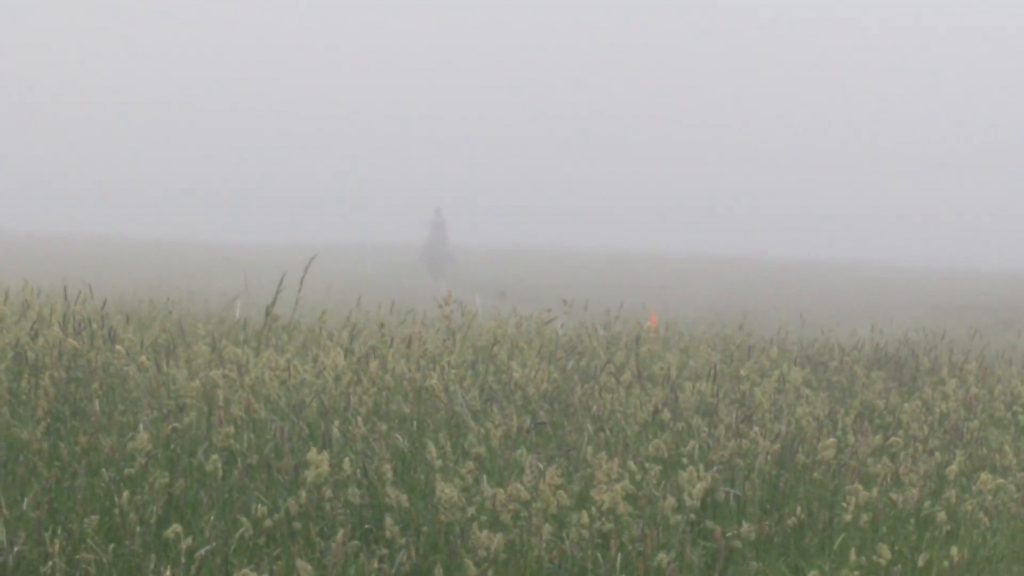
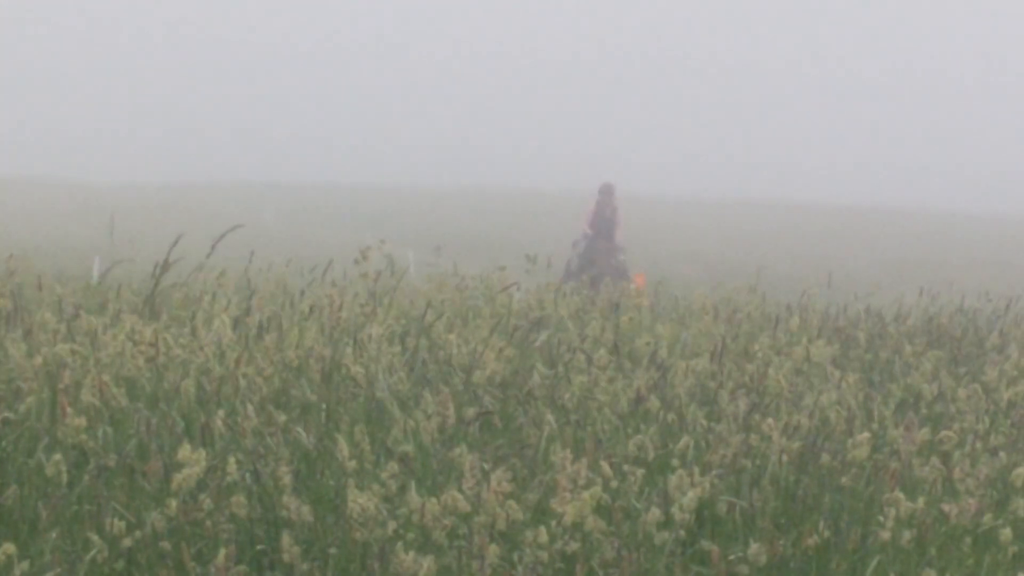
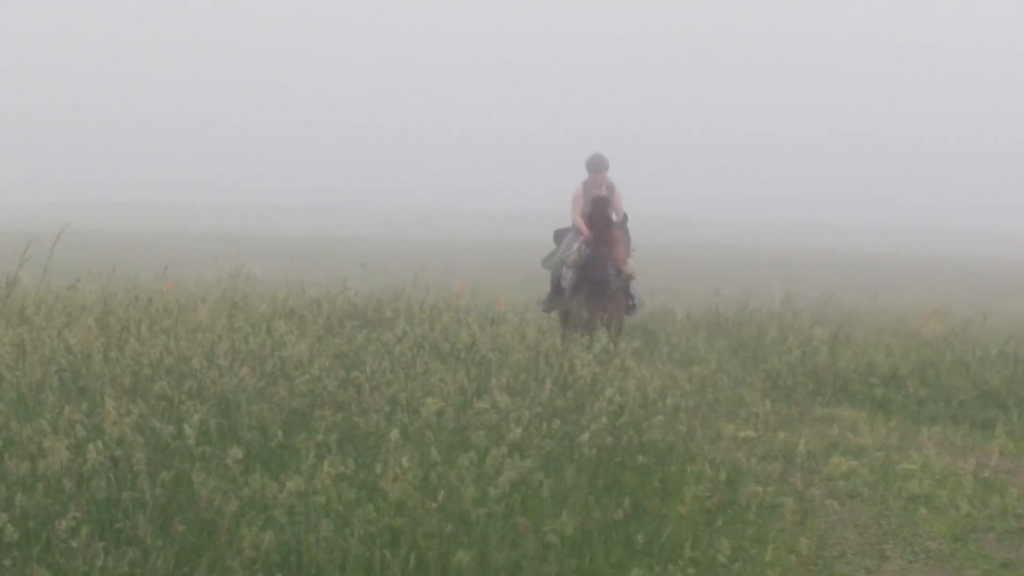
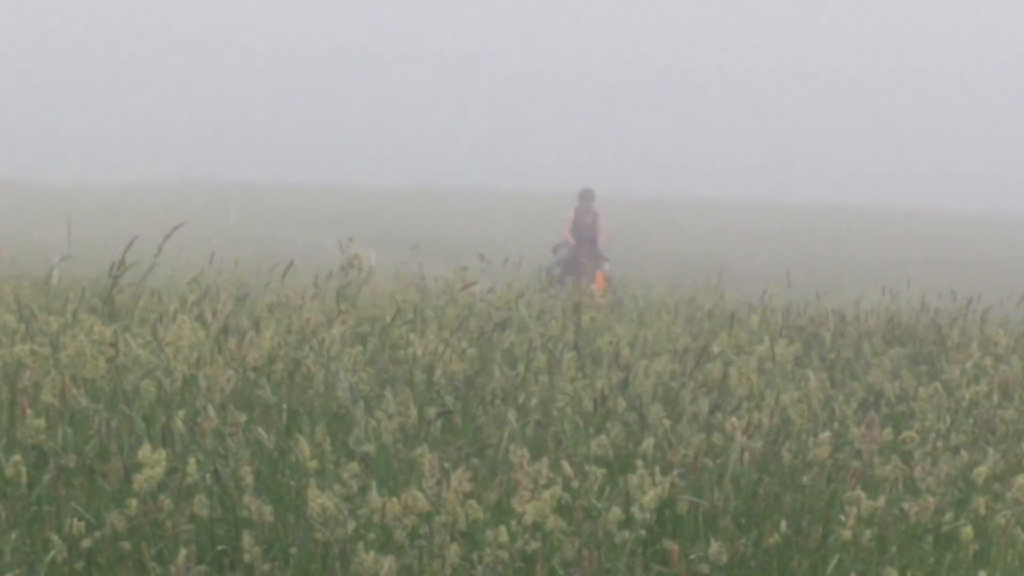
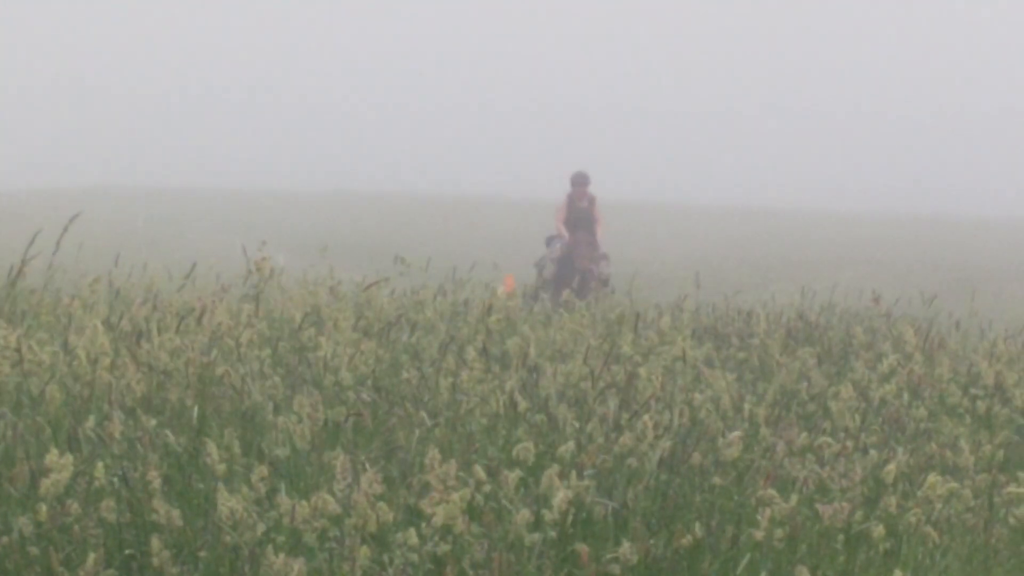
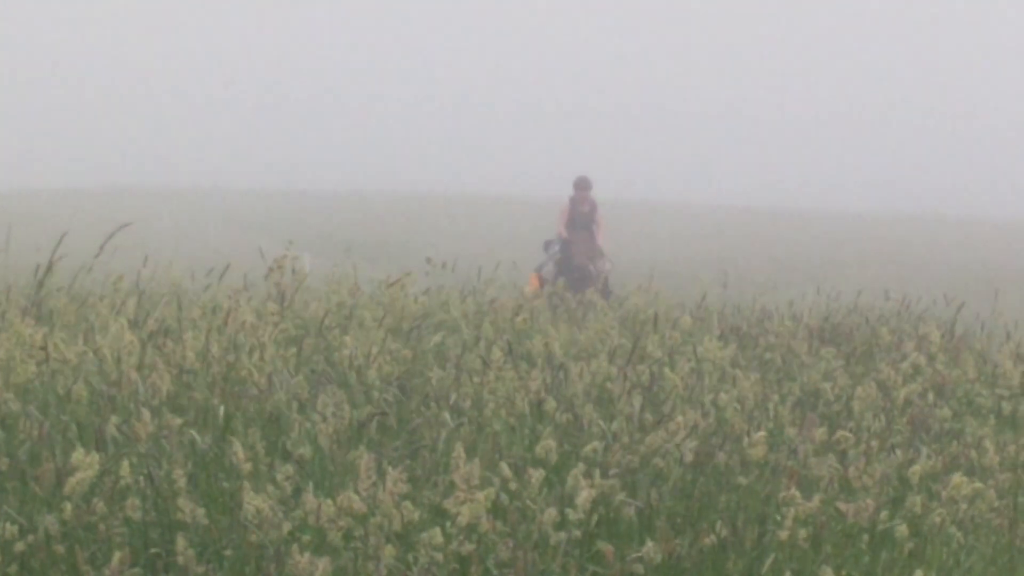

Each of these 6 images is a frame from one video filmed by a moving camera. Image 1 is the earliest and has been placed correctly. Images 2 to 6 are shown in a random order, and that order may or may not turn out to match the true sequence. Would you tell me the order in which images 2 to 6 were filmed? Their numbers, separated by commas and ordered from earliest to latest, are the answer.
2, 4, 6, 5, 3
